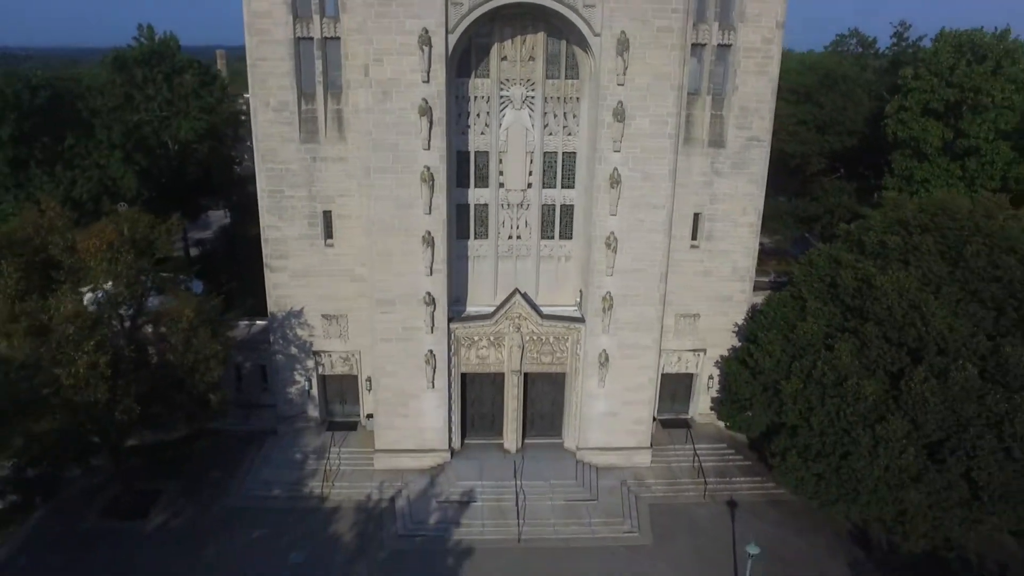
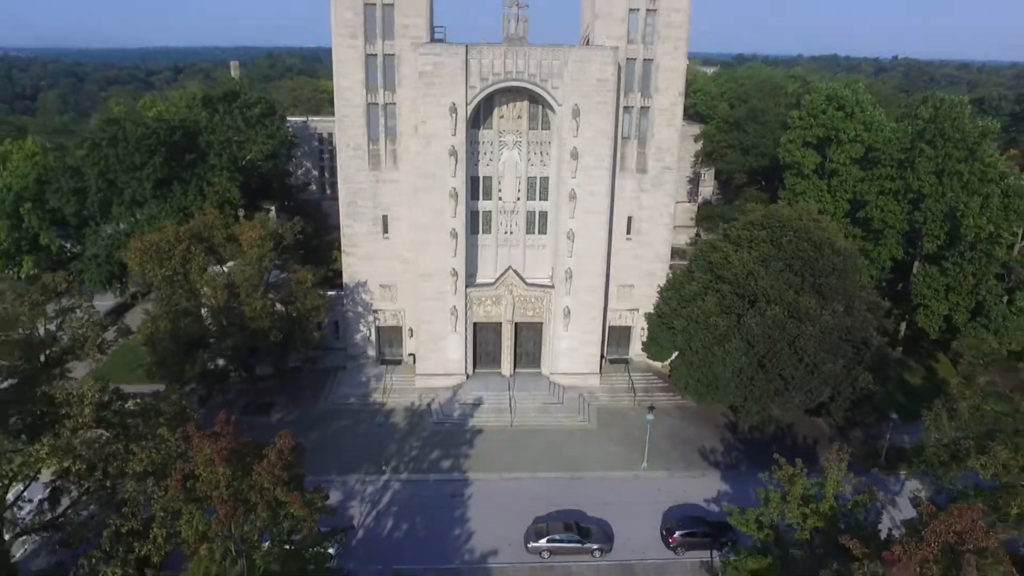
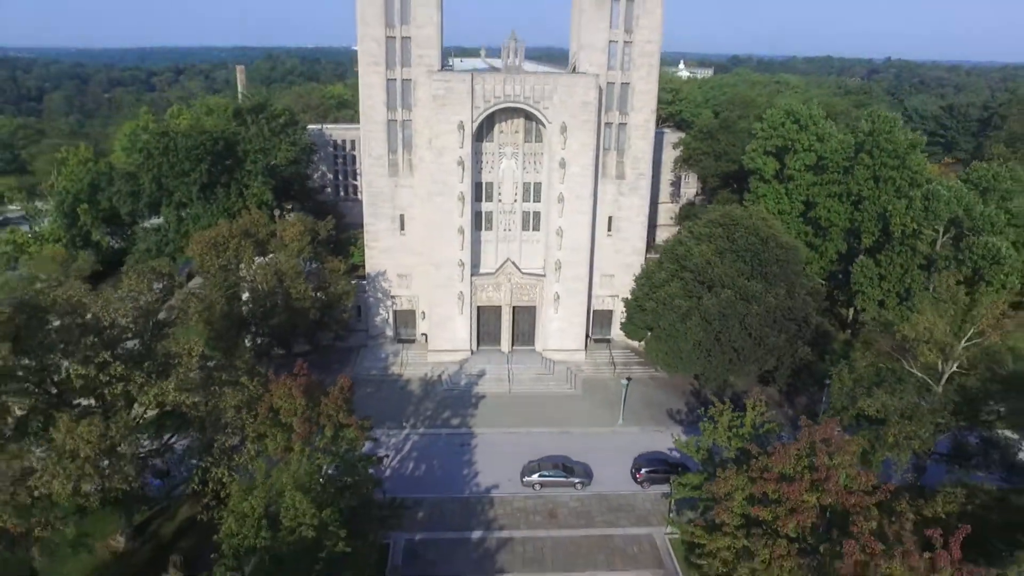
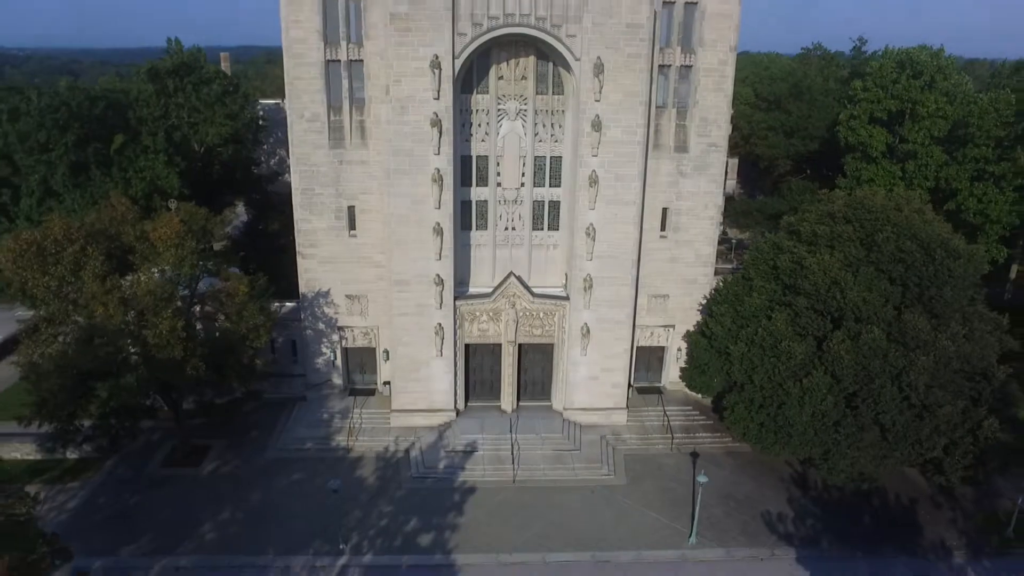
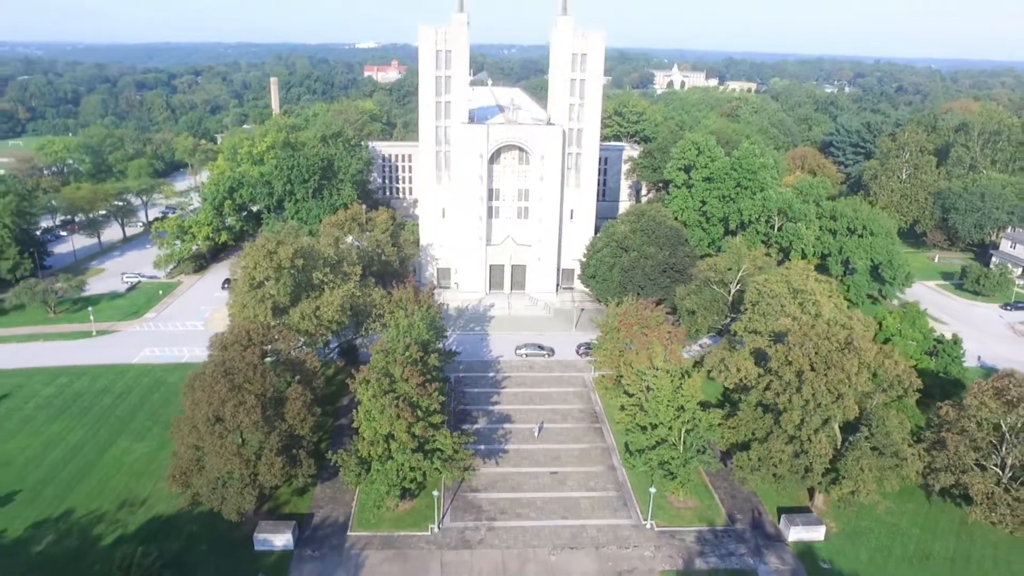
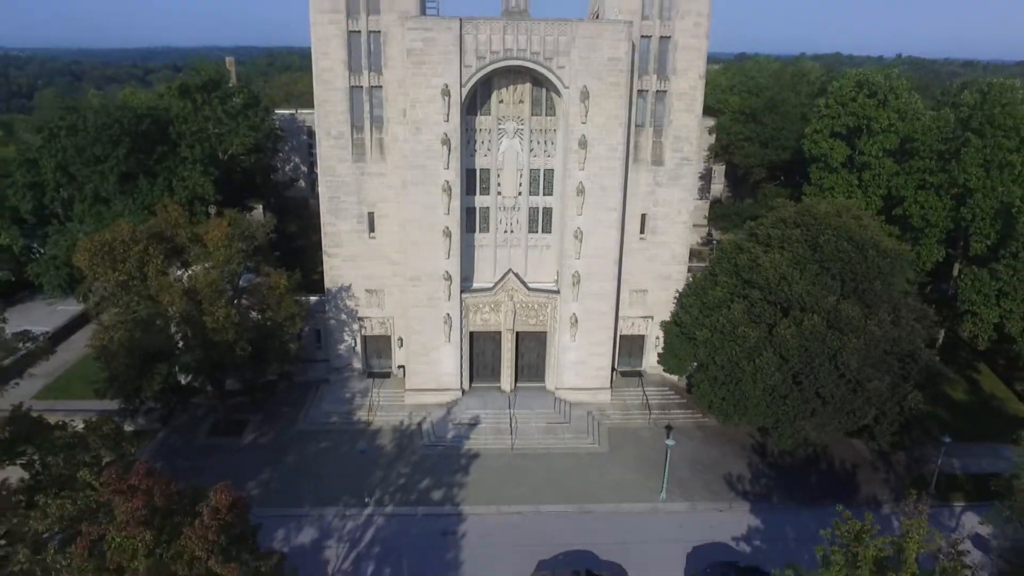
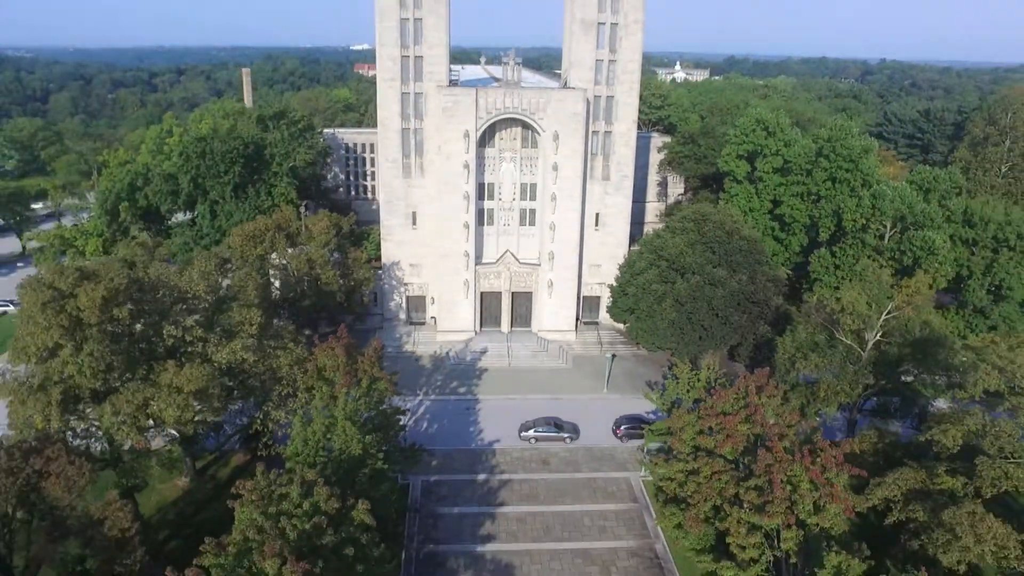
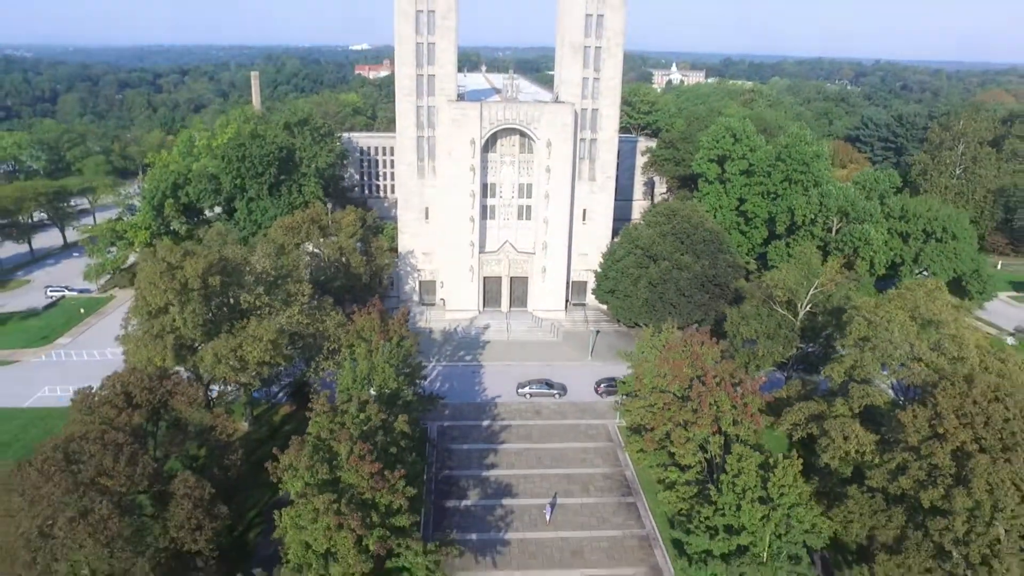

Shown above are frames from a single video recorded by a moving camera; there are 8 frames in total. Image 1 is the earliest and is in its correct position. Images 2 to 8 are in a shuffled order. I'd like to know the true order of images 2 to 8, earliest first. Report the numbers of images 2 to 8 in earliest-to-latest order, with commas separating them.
4, 6, 2, 3, 7, 8, 5
